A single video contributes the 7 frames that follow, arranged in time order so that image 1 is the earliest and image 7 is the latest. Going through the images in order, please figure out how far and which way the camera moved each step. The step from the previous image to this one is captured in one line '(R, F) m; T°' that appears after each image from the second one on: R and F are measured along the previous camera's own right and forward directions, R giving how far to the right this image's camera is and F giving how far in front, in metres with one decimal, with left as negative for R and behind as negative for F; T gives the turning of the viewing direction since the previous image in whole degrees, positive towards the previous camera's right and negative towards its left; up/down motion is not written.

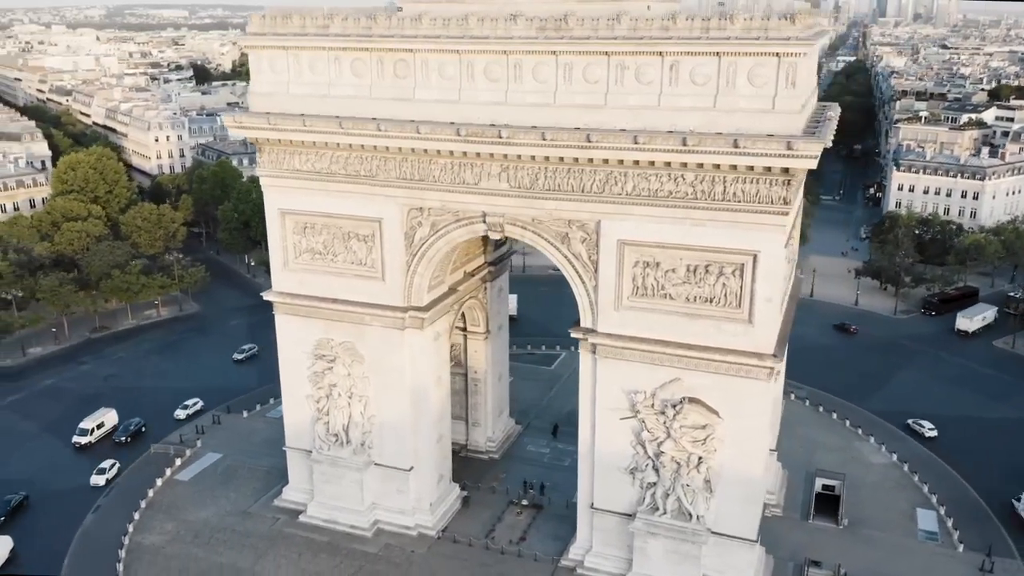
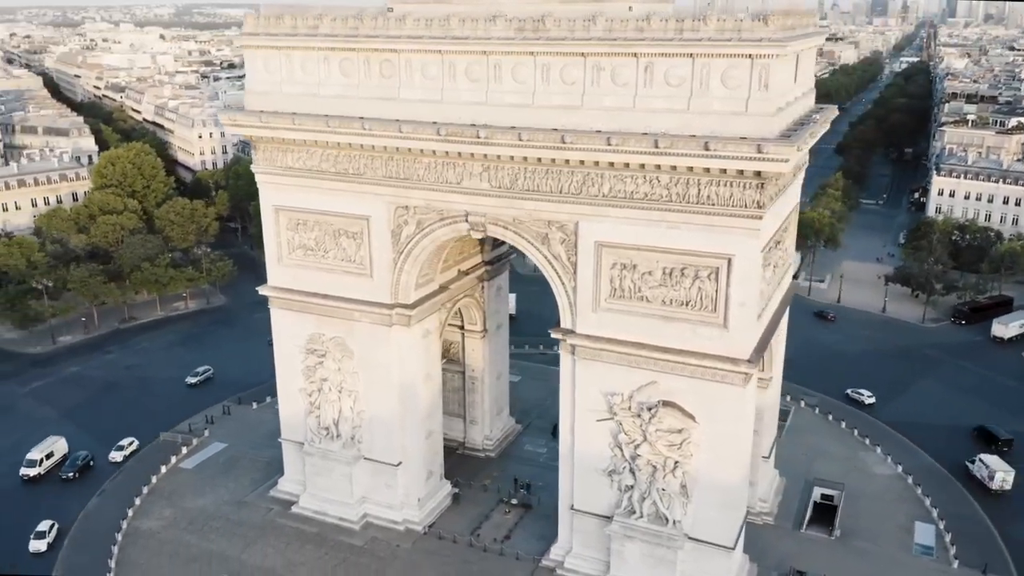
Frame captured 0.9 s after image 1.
(+1.6, 0.0) m; -3°
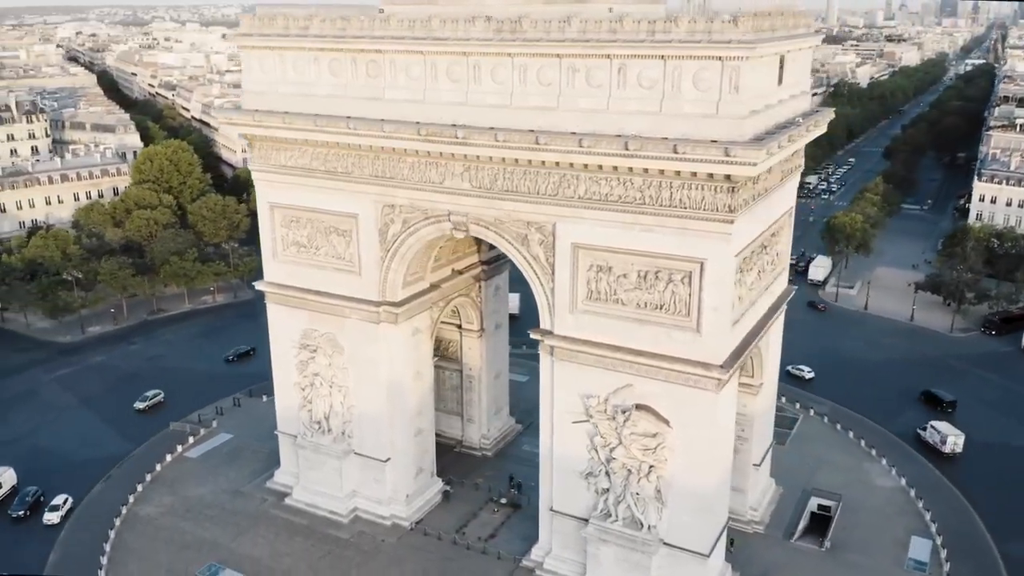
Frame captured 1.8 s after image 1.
(+1.7, 0.0) m; -3°
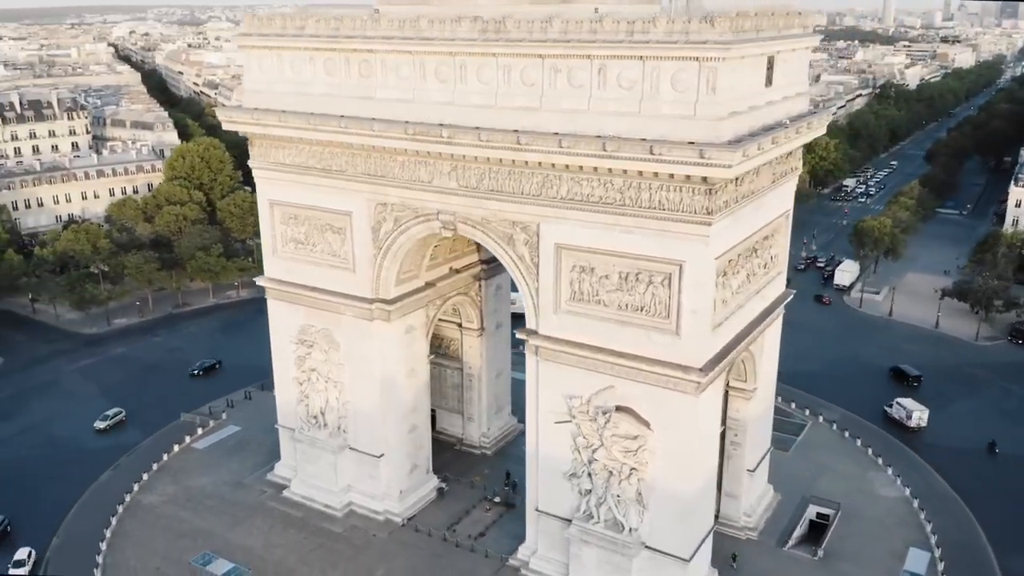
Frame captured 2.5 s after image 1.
(+1.3, 0.0) m; -3°
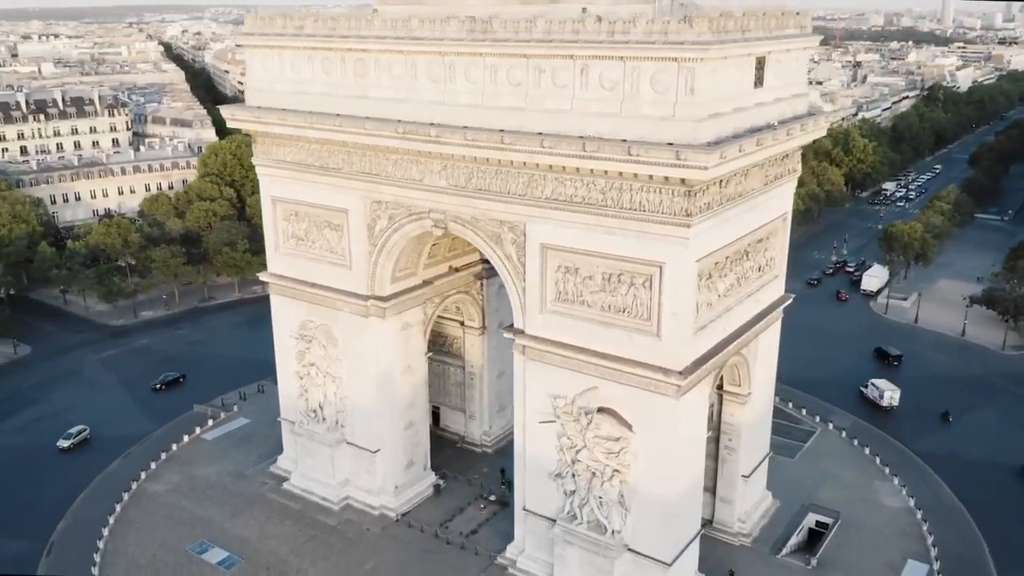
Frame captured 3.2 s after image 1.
(+1.3, 0.0) m; -3°
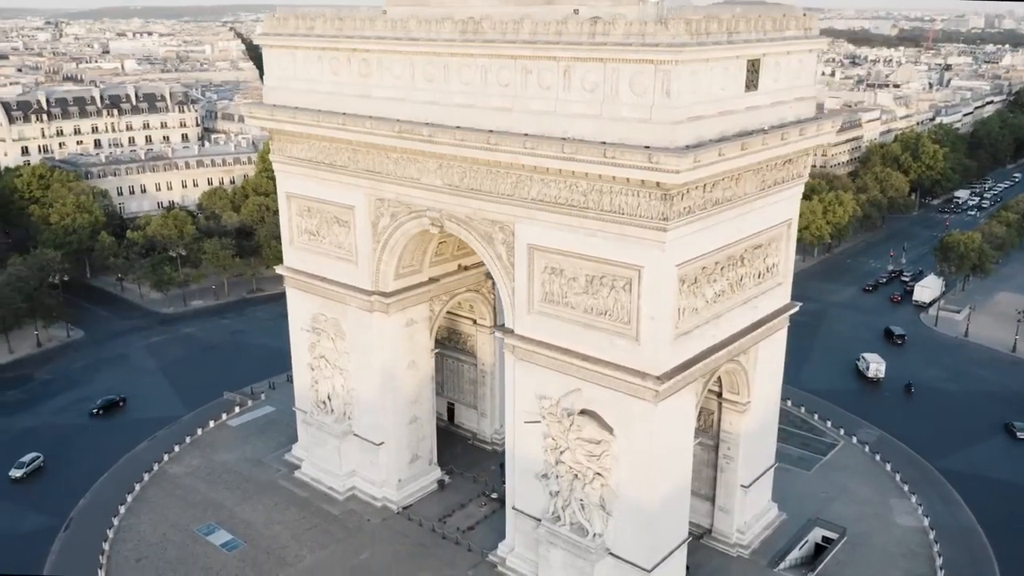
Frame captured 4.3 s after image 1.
(+2.0, 0.0) m; -5°
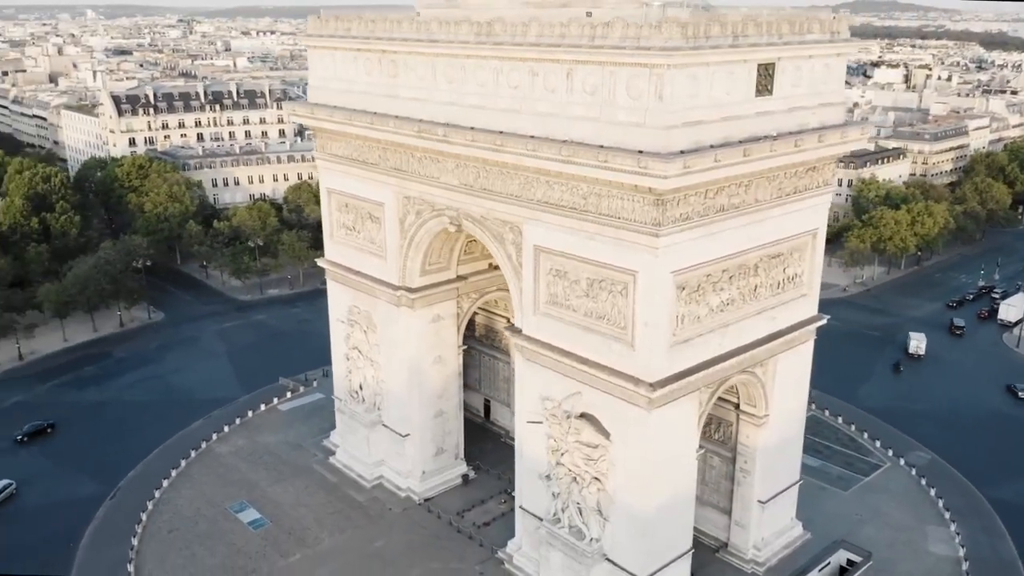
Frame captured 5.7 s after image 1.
(+2.2, 0.0) m; -7°
